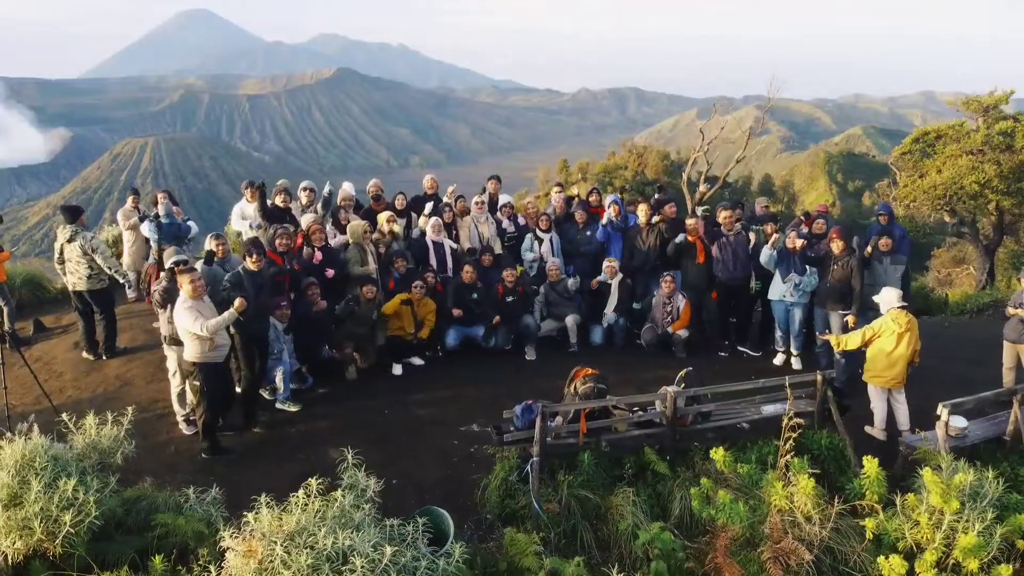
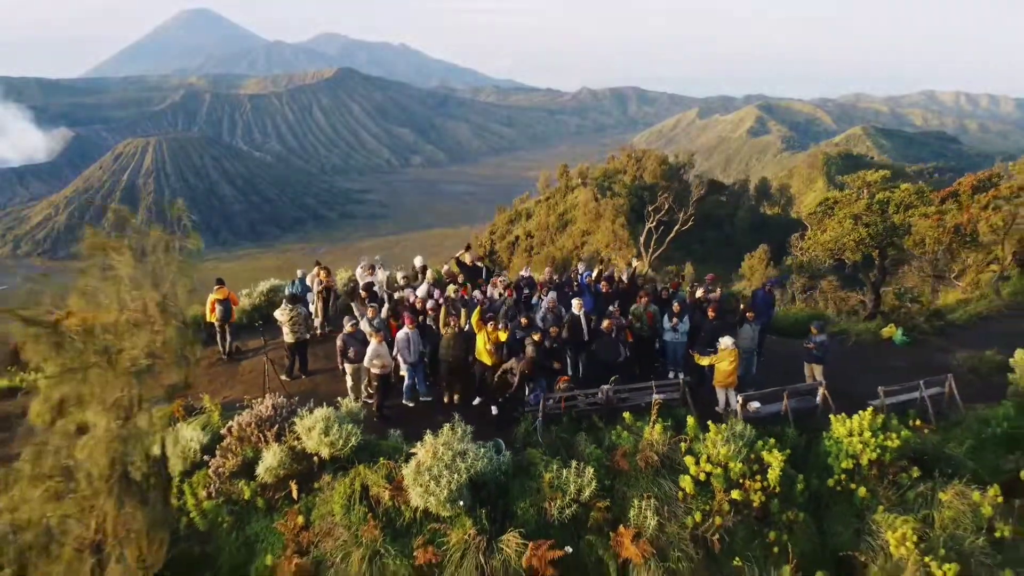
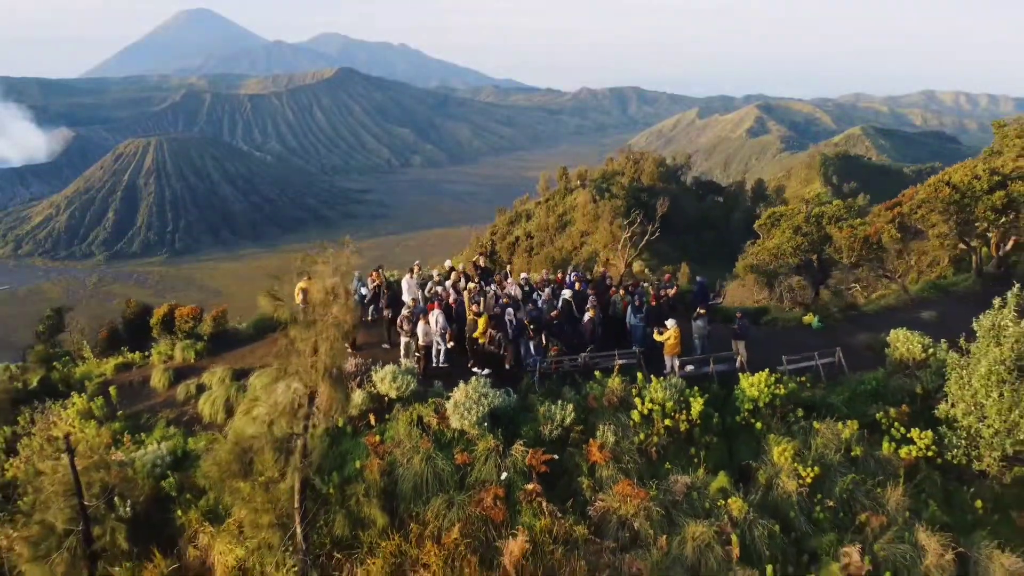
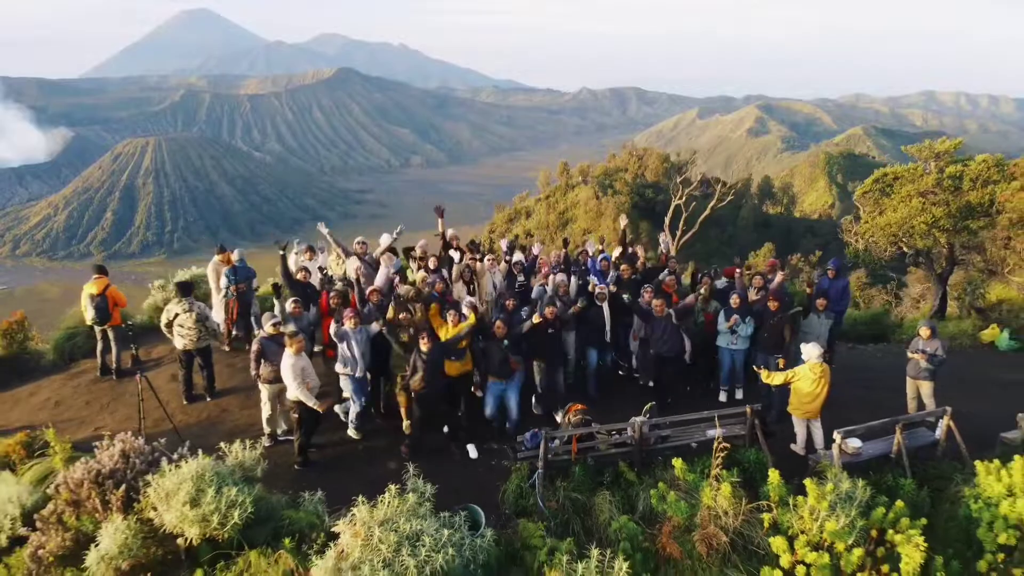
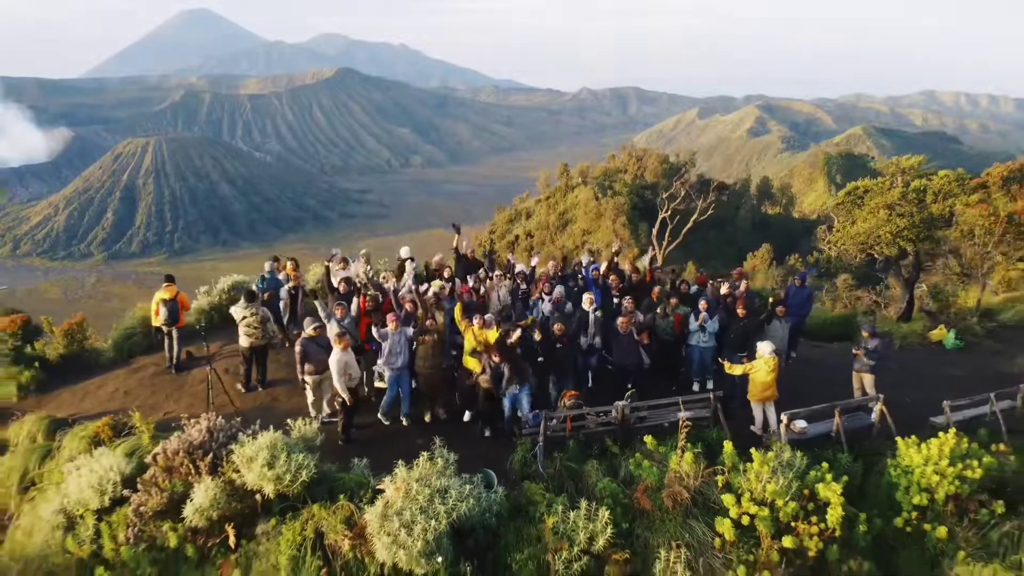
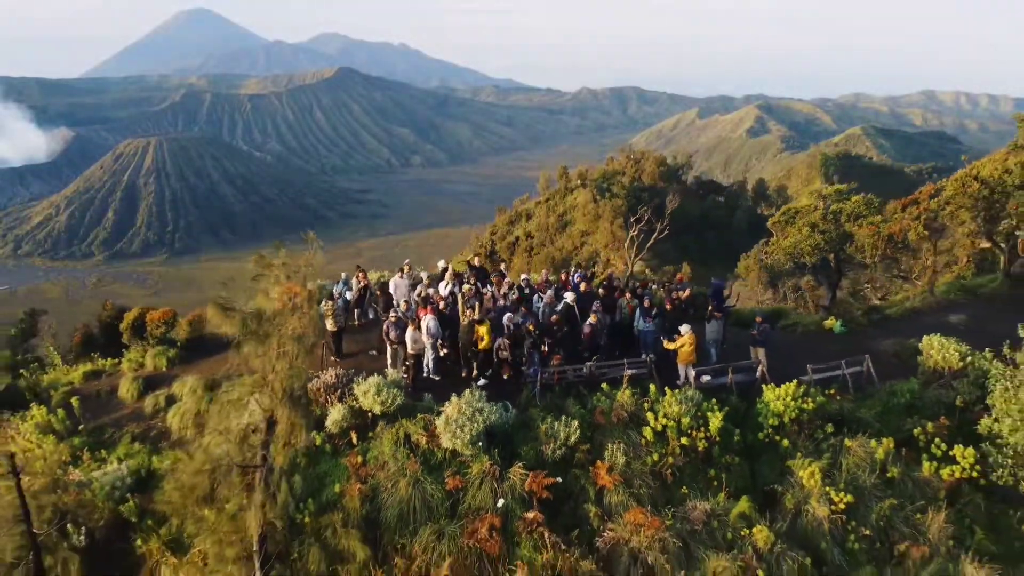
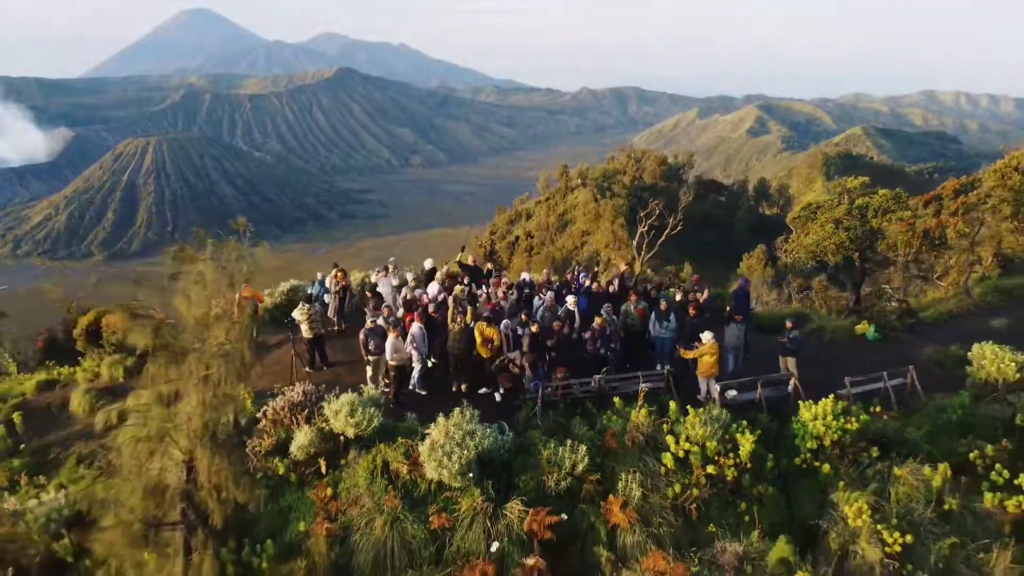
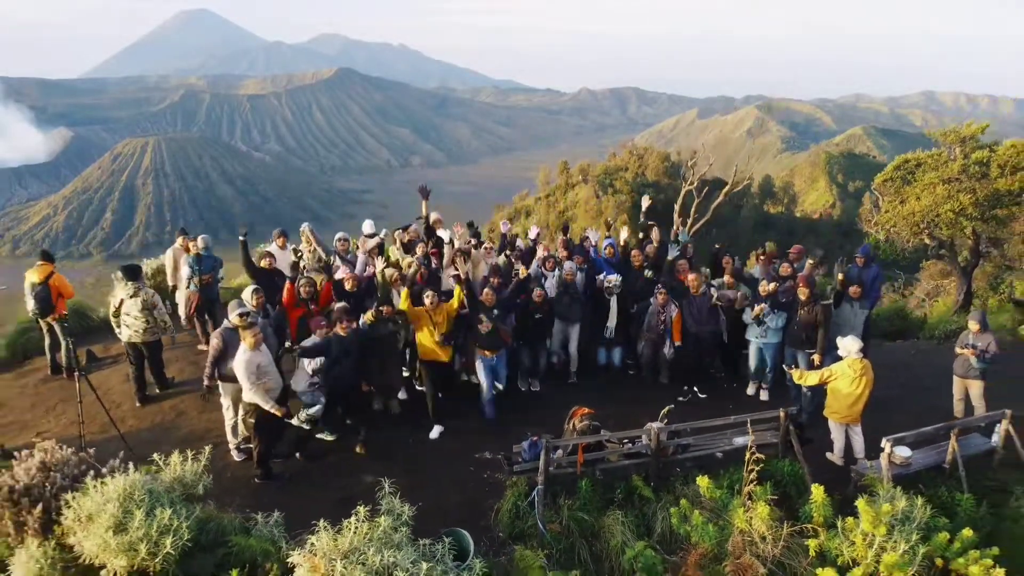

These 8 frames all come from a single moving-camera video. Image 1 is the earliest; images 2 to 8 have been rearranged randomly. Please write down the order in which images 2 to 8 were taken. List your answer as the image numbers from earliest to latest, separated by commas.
8, 4, 5, 2, 7, 6, 3
